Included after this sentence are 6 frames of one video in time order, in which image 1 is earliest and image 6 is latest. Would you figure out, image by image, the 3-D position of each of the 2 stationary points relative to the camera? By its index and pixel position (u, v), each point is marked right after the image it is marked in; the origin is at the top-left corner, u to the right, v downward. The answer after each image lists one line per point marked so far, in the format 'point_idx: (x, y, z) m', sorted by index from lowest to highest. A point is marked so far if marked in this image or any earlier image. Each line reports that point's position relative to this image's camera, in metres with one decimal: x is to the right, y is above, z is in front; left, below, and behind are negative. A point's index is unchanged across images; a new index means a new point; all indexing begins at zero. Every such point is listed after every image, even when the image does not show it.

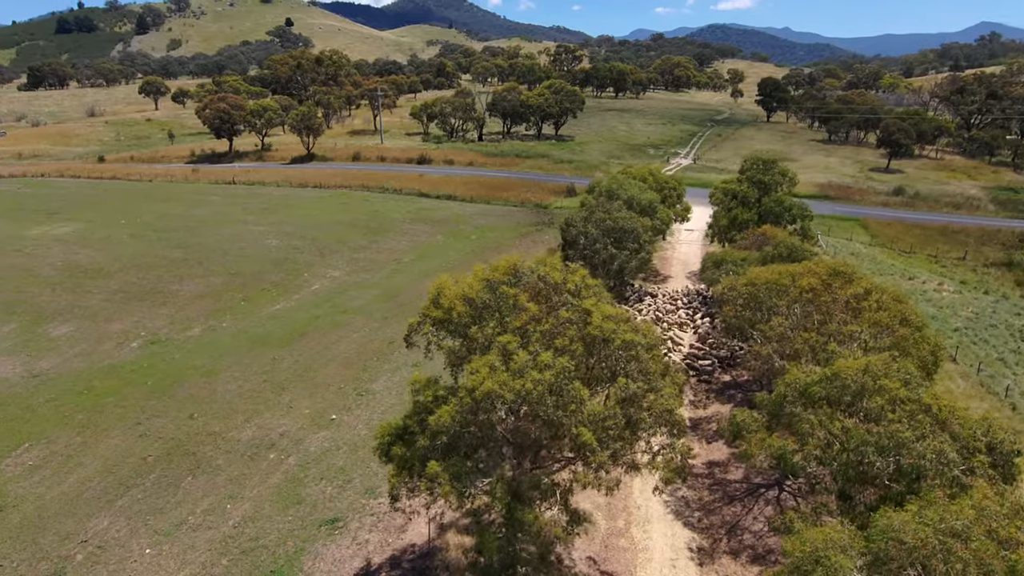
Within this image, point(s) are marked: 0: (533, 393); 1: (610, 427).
0: (+0.4, -2.0, +12.2) m
1: (+2.0, -2.9, +12.9) m
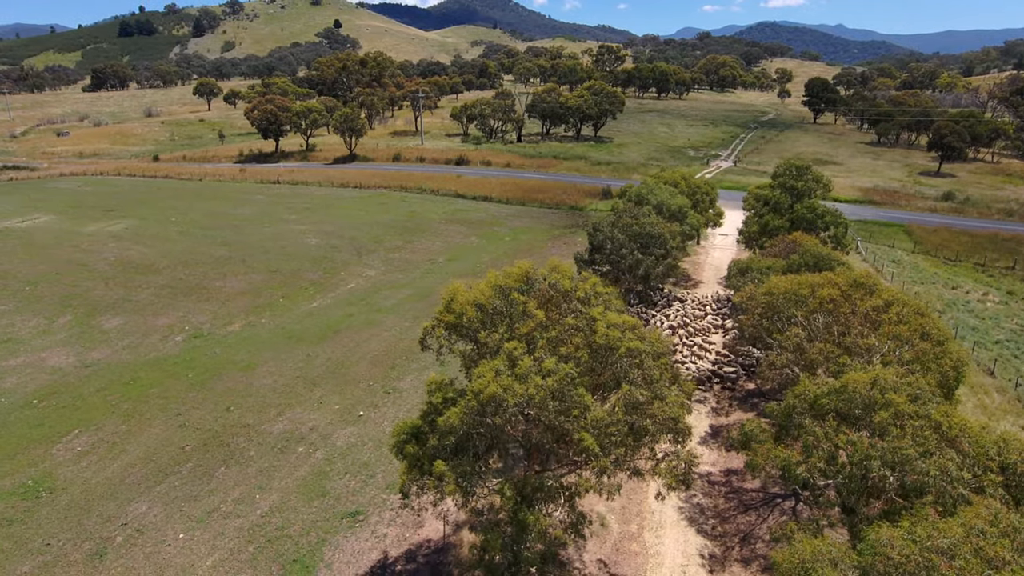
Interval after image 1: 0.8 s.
0: (+0.5, -2.2, +12.6) m
1: (+2.0, -3.1, +13.2) m
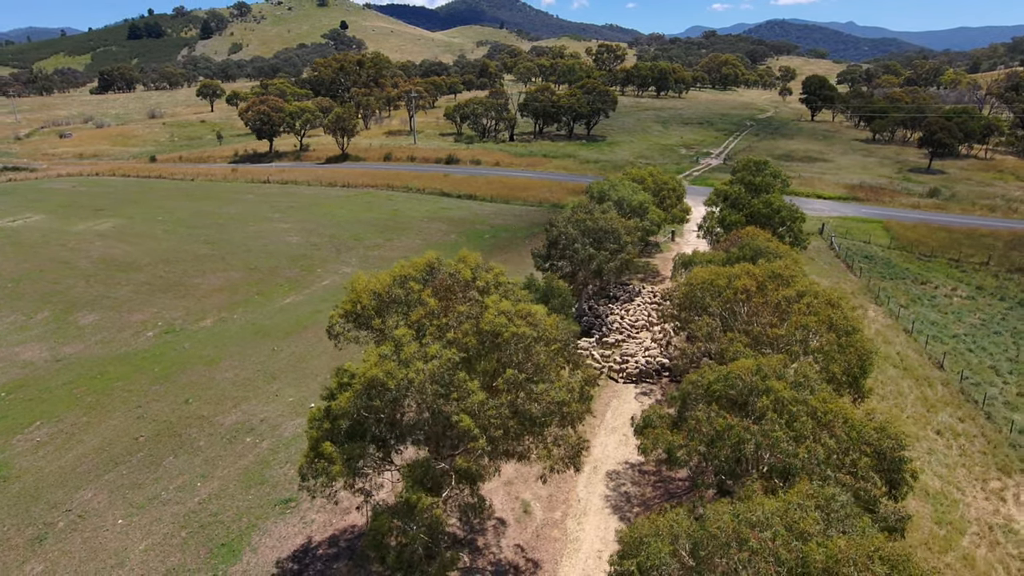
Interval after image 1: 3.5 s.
0: (-2.0, -1.9, +13.1) m
1: (-0.4, -2.8, +13.6) m
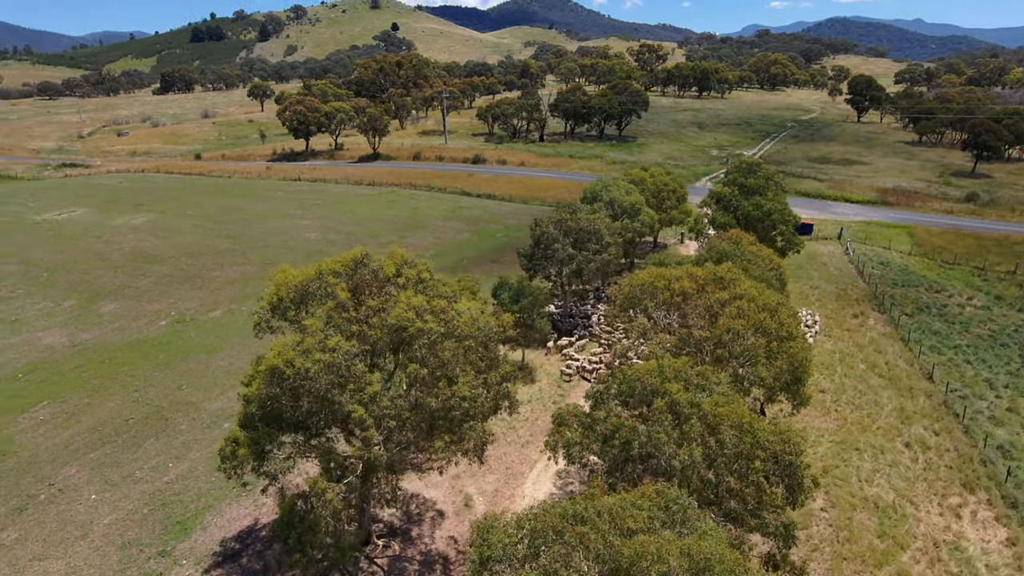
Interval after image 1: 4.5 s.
0: (-4.3, -1.8, +13.6) m
1: (-2.7, -2.7, +14.1) m
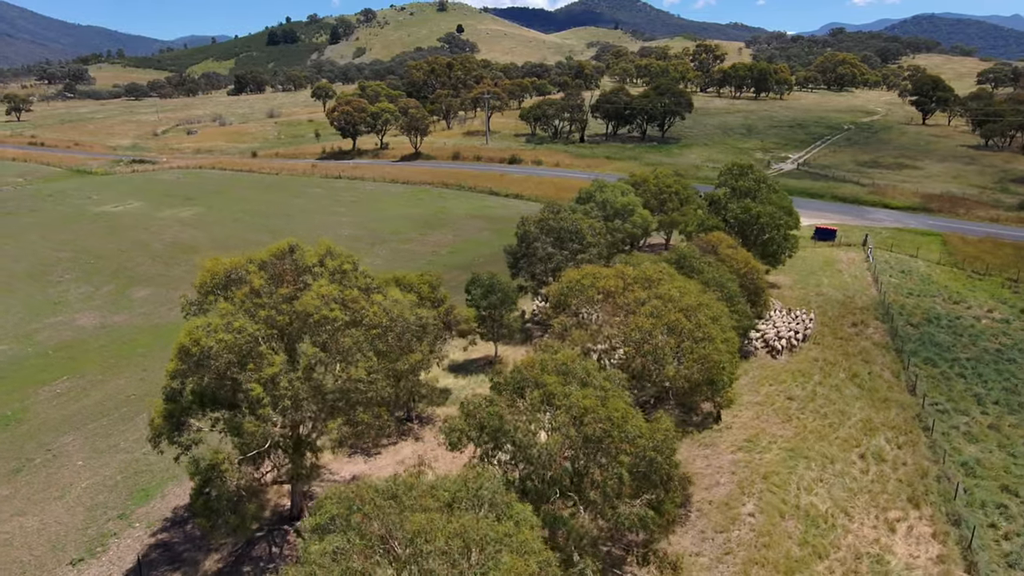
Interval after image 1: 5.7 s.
0: (-6.9, -1.4, +14.8) m
1: (-5.3, -2.4, +15.1) m
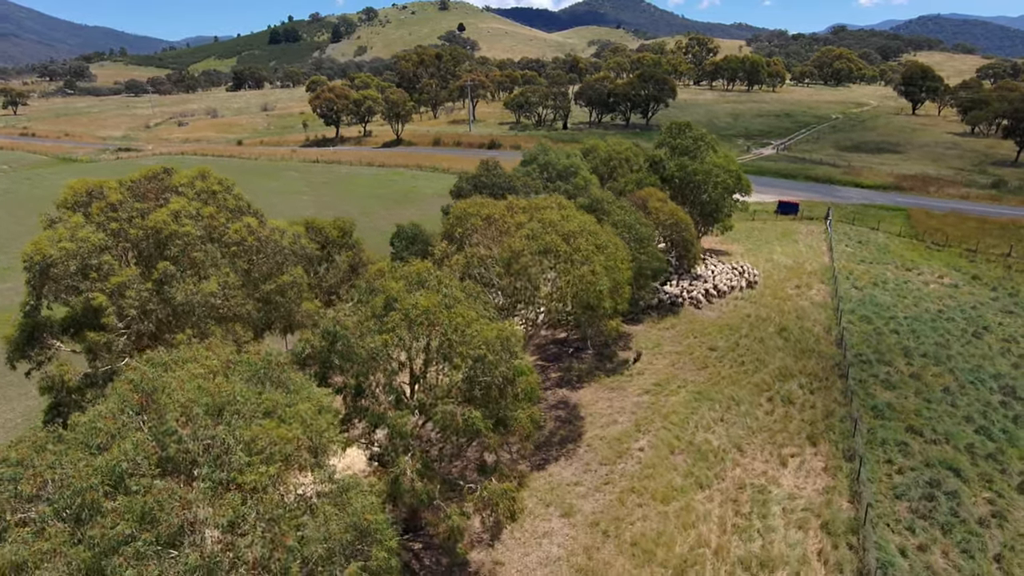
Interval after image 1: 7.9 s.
0: (-10.4, +0.7, +14.5) m
1: (-8.7, -0.3, +14.7) m
